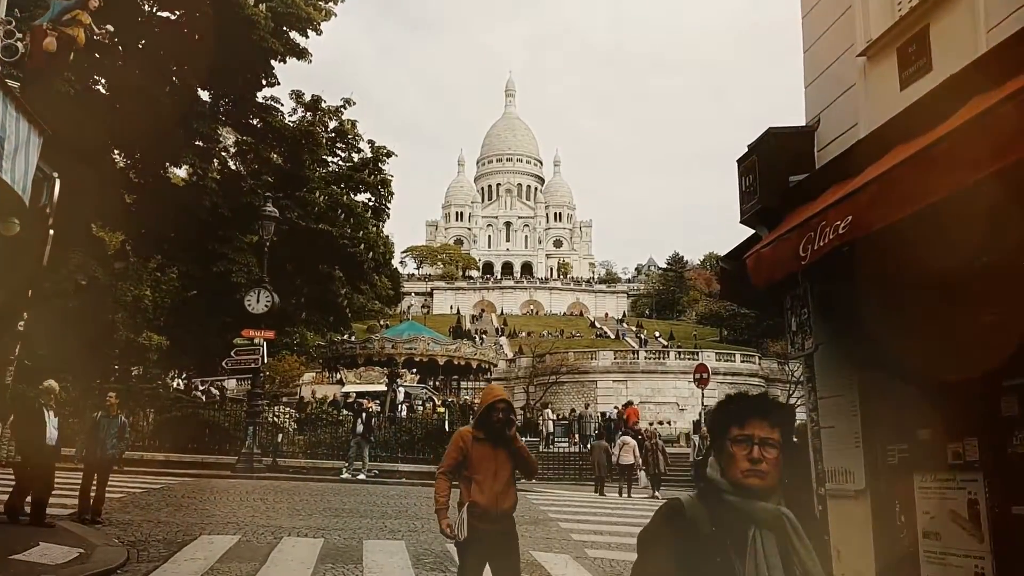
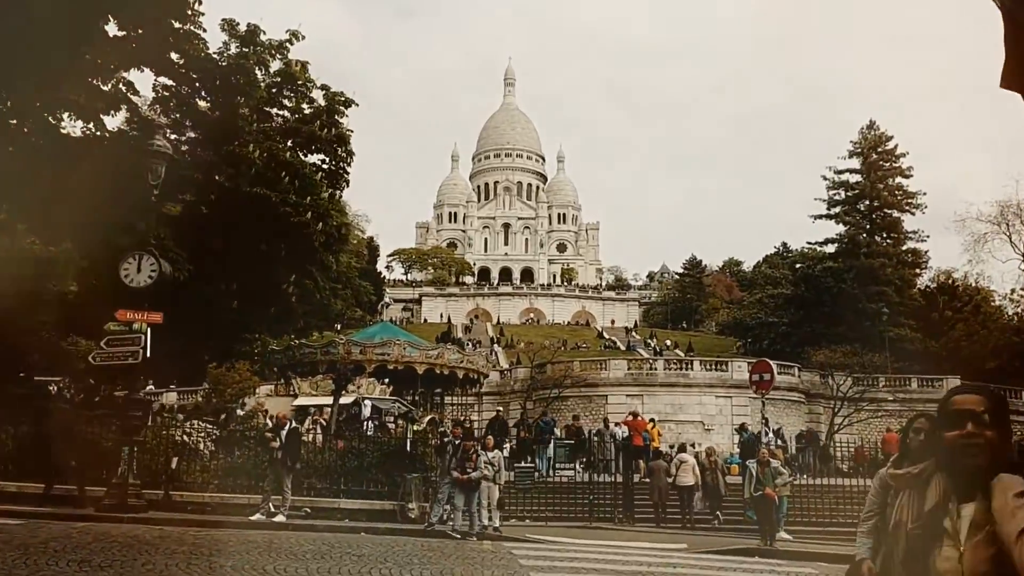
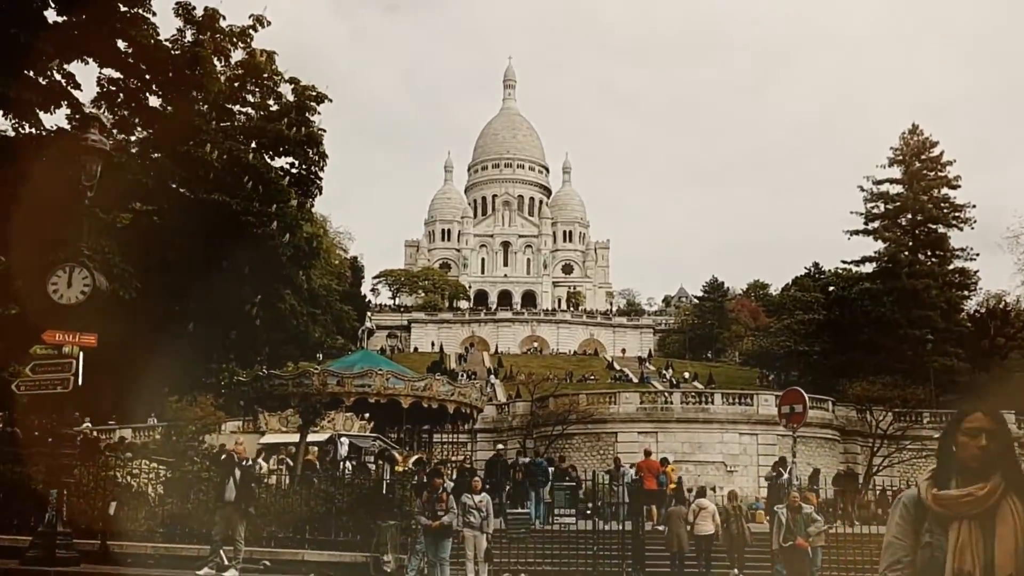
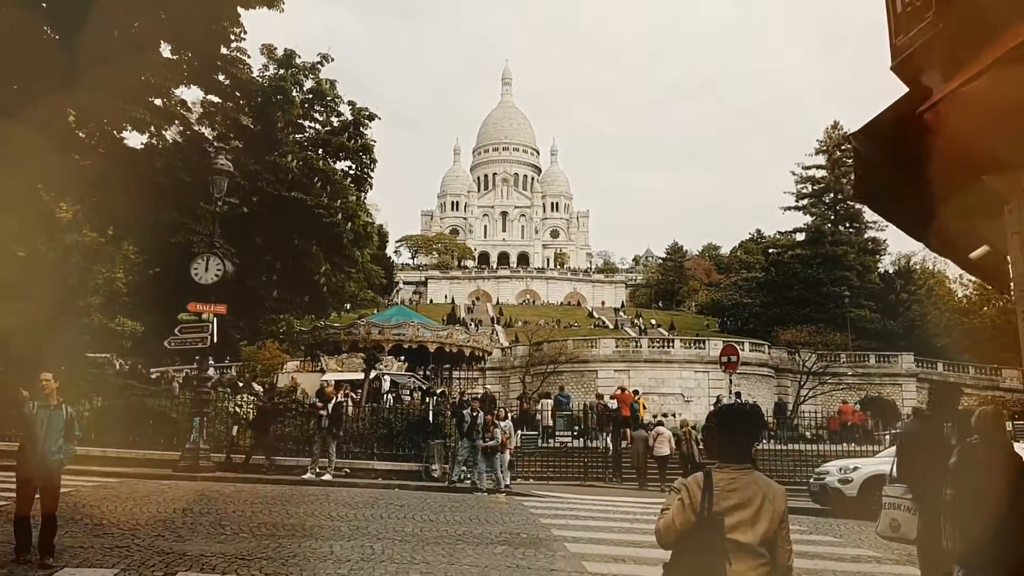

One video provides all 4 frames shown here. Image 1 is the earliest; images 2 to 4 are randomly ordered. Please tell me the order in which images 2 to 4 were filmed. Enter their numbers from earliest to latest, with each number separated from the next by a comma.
4, 2, 3
